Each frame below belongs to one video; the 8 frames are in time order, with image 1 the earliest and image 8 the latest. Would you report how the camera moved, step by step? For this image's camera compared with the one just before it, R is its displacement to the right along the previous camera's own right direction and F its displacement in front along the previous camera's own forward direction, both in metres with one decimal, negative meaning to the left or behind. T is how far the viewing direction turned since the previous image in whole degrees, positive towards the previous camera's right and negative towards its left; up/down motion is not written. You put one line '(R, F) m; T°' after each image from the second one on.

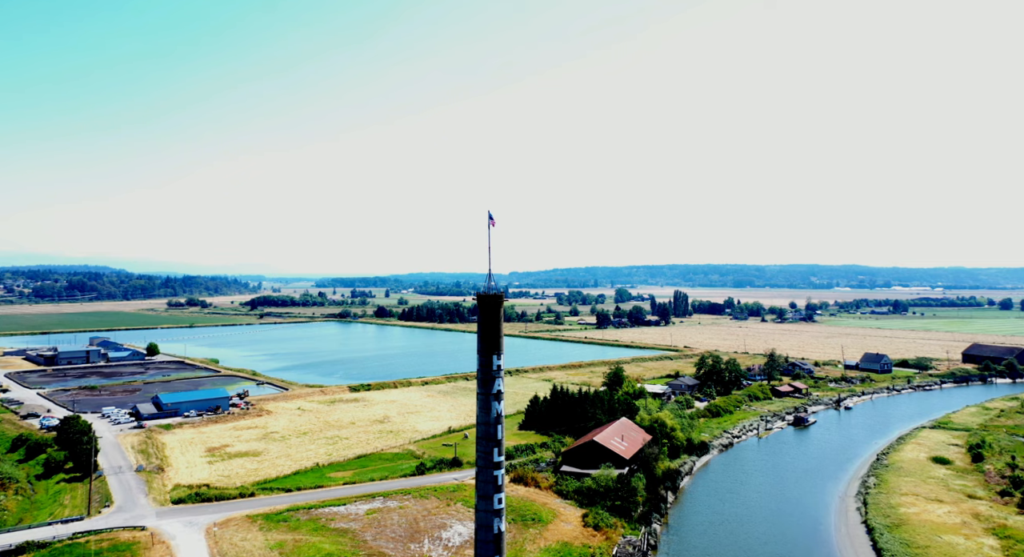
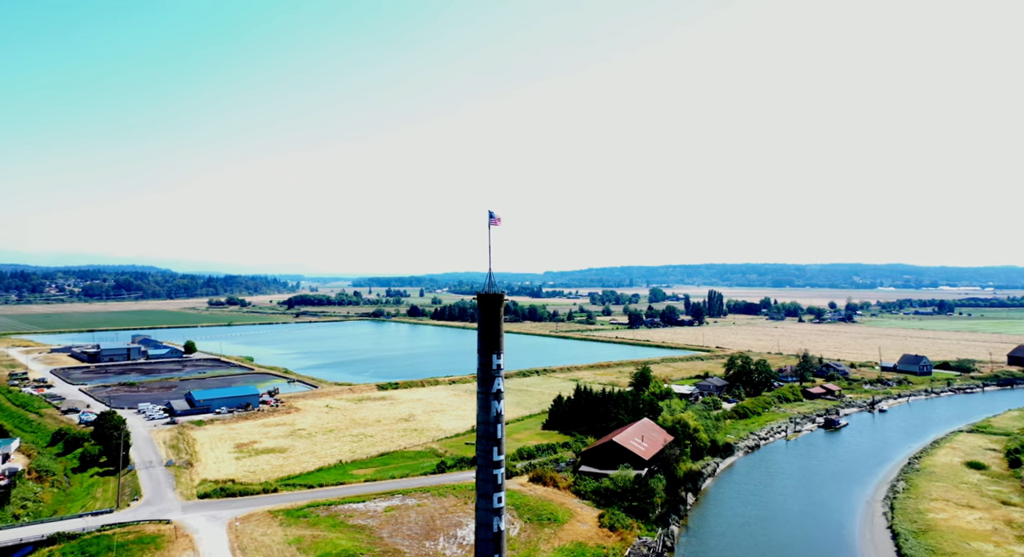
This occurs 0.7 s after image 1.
(+0.6, 0.0) m; -3°
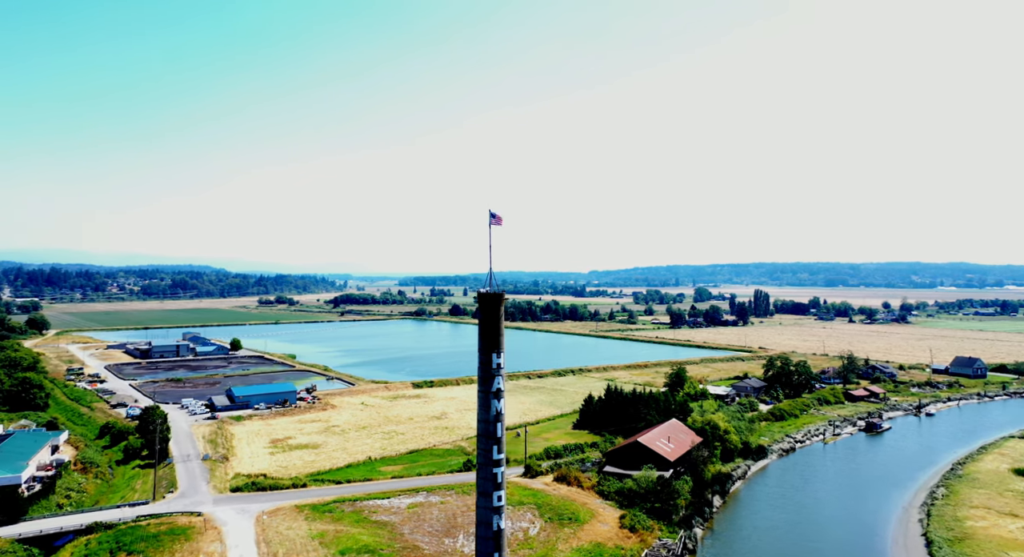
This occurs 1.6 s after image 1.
(+0.7, 0.0) m; -3°
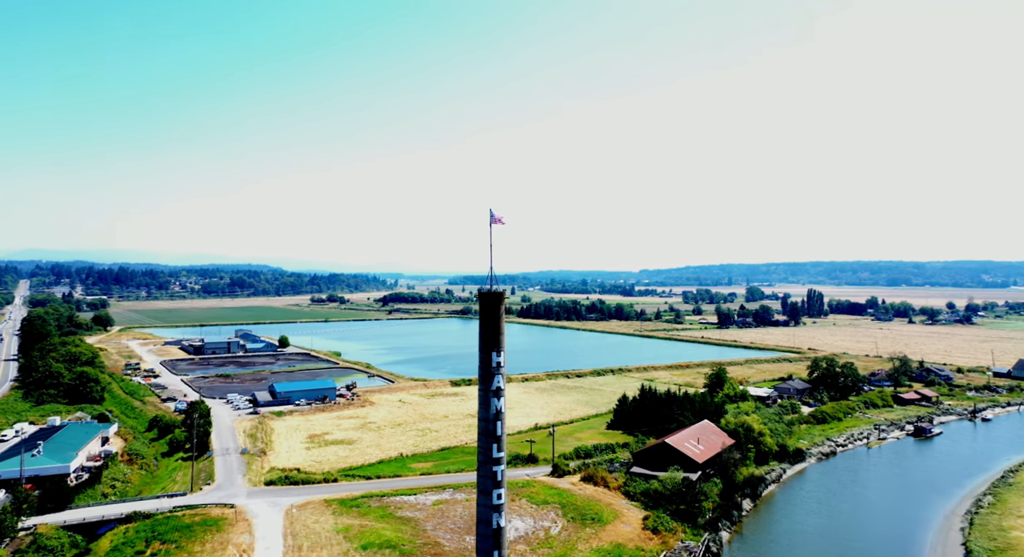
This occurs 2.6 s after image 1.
(+0.8, 0.0) m; -4°
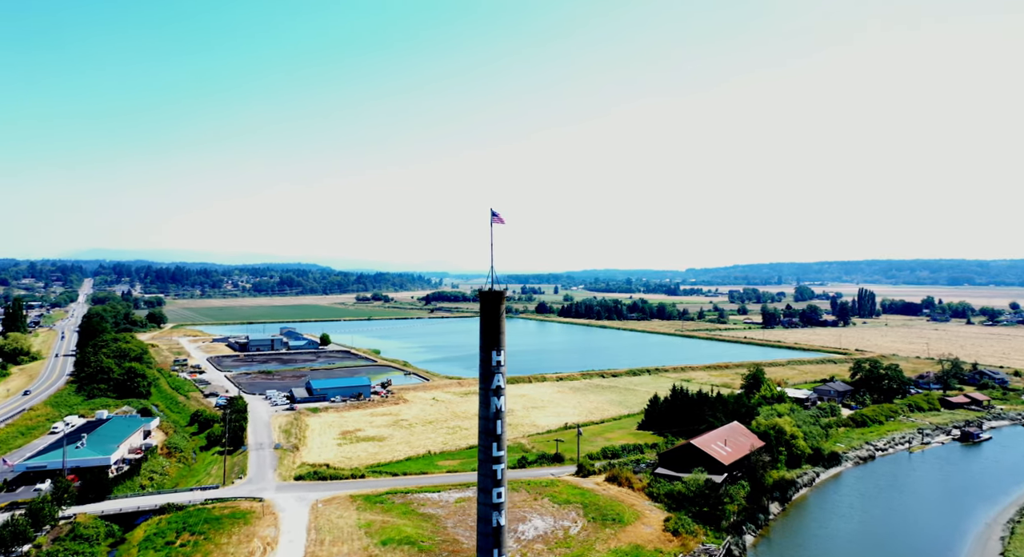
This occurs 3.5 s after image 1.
(+0.7, 0.0) m; -3°
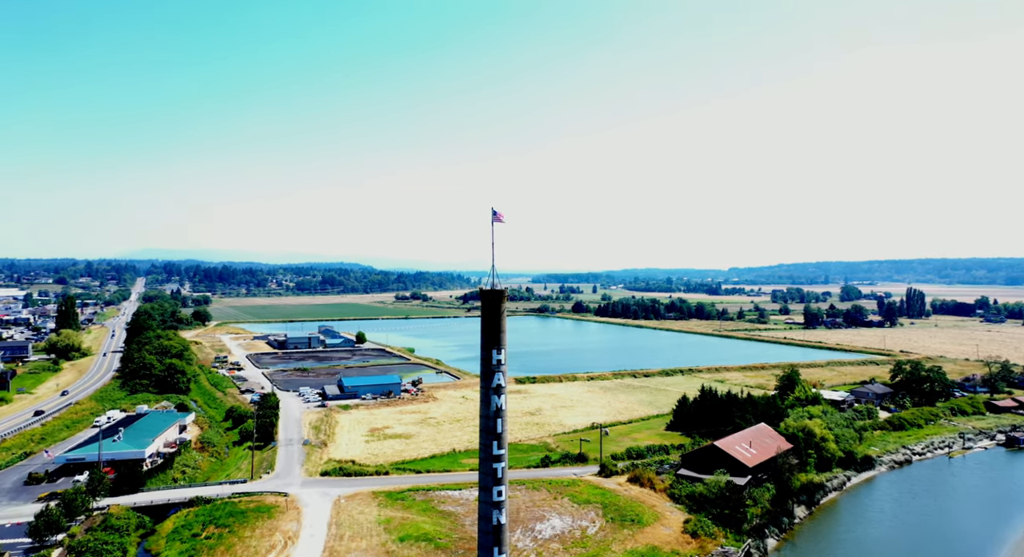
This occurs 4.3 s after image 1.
(+0.7, 0.0) m; -3°
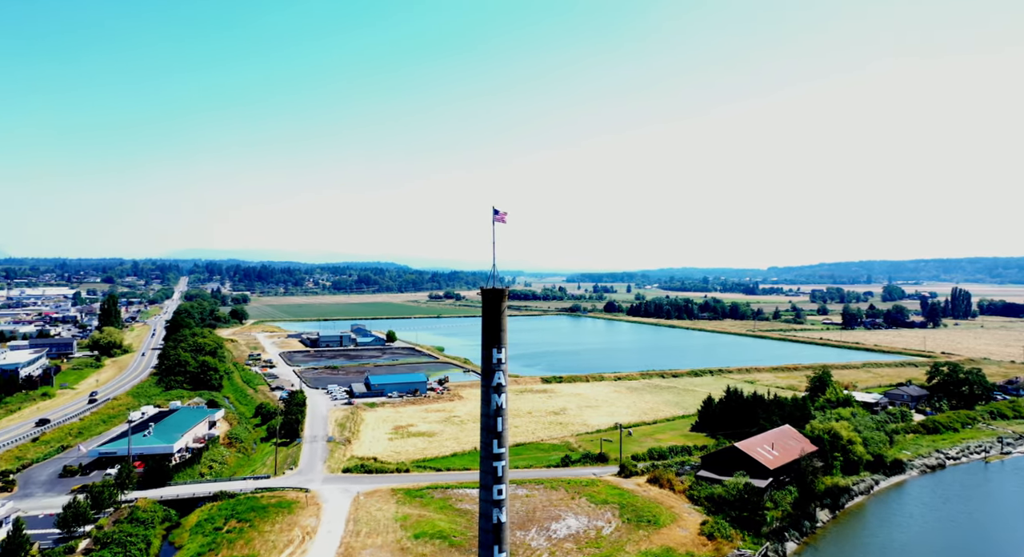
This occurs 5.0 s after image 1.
(+0.6, 0.0) m; -3°
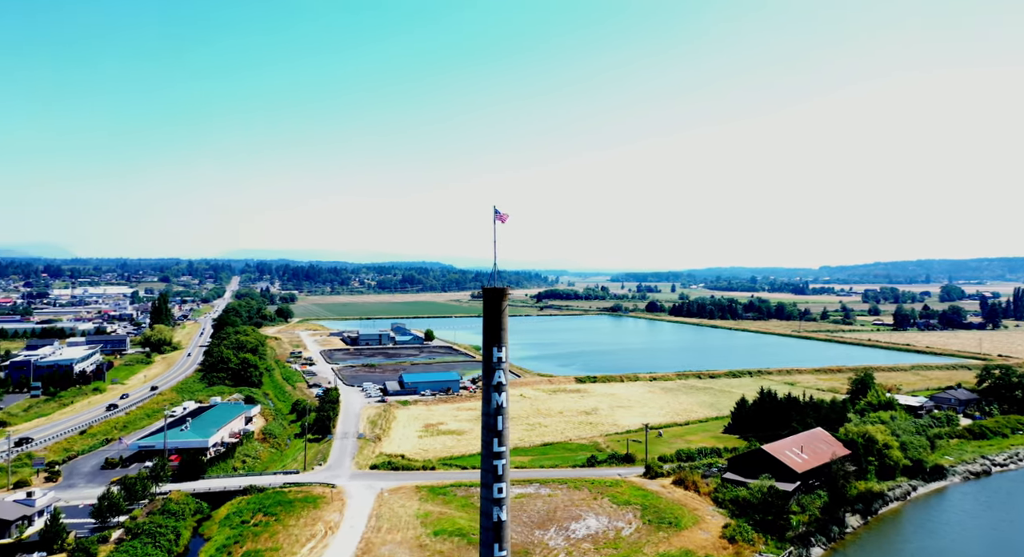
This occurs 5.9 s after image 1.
(+0.7, 0.0) m; -3°
